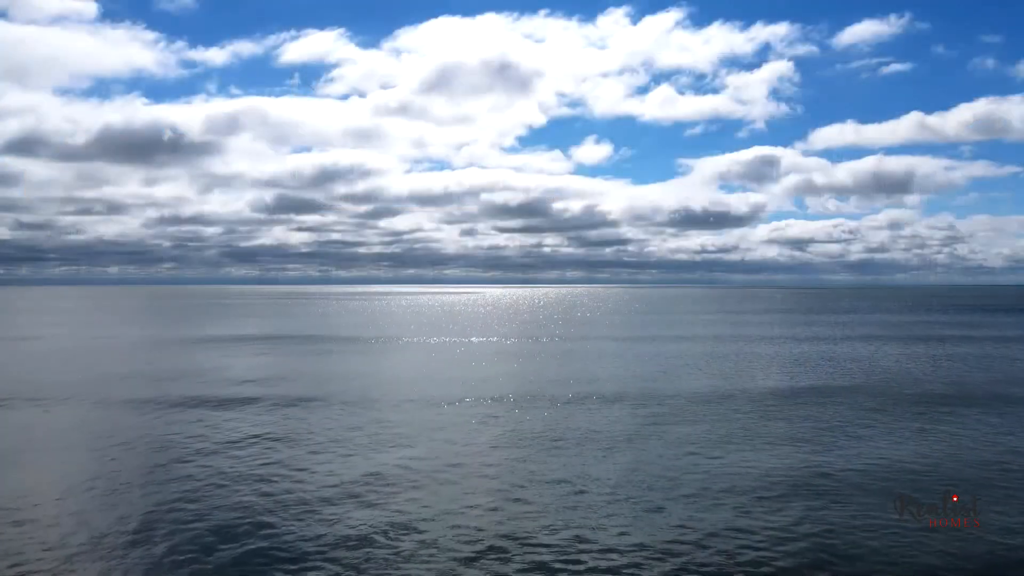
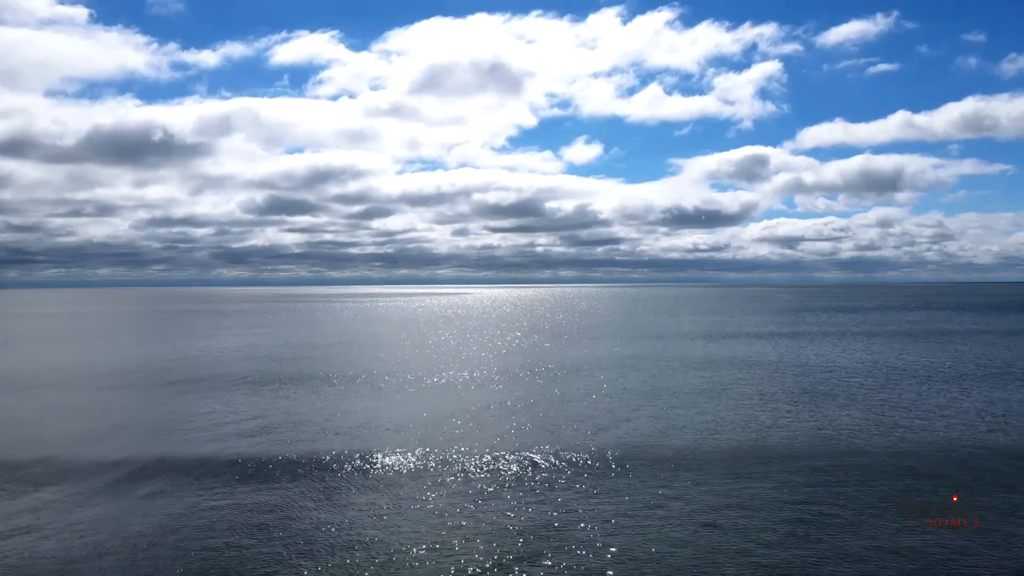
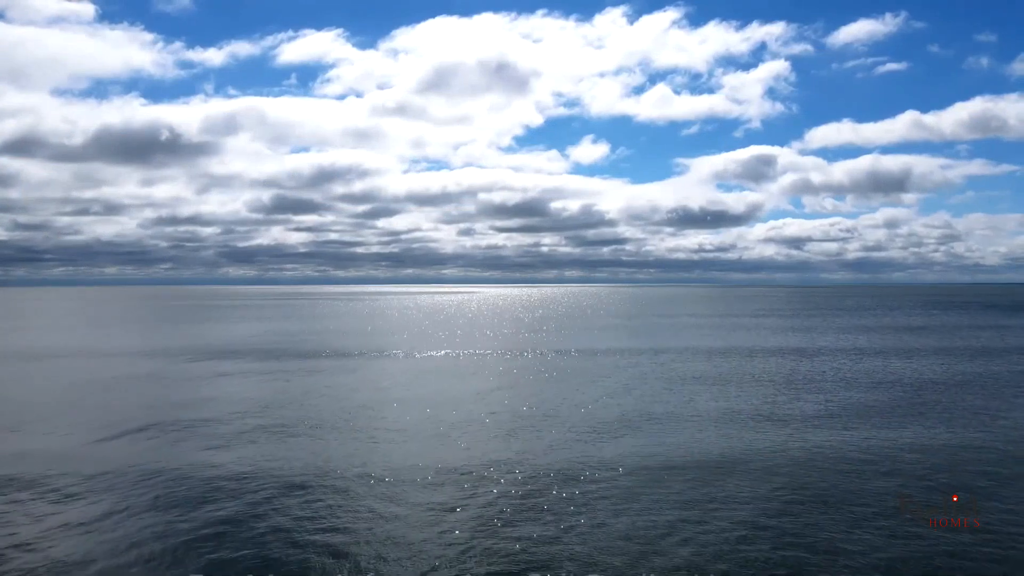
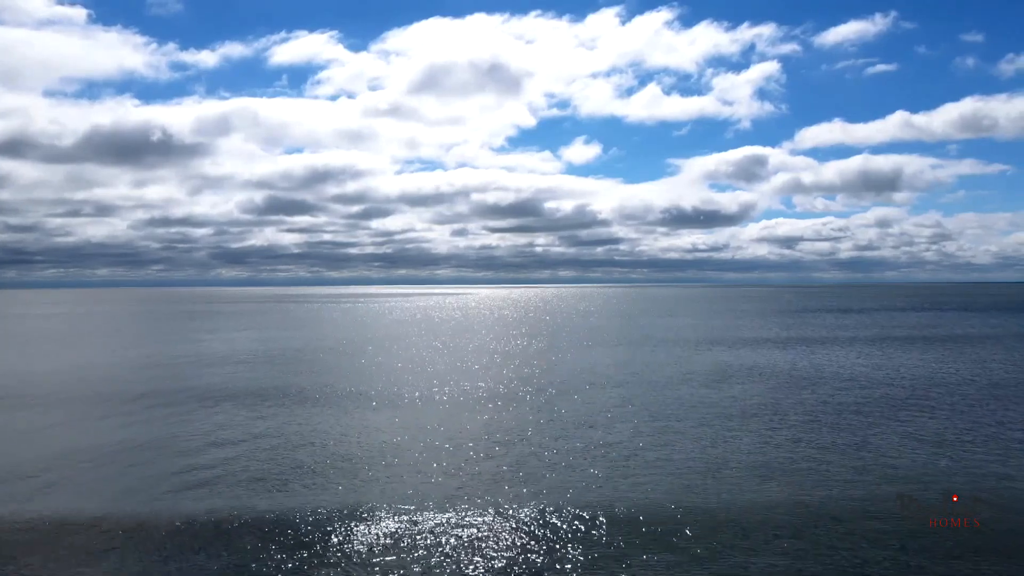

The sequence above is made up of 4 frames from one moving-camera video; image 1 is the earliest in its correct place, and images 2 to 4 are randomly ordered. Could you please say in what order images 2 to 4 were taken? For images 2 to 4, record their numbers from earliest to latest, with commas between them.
3, 2, 4
